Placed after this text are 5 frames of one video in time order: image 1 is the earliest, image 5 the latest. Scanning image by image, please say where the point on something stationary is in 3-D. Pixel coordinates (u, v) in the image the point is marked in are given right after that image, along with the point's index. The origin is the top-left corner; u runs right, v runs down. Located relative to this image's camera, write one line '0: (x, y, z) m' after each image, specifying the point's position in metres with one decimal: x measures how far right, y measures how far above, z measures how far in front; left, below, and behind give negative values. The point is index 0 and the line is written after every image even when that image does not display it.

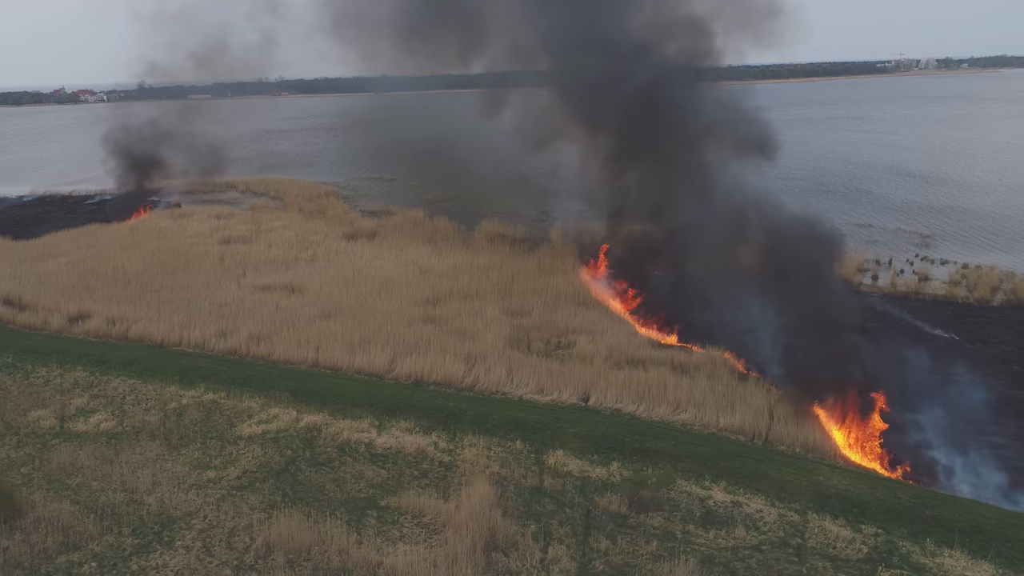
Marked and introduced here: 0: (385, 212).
0: (-2.9, +1.7, +16.5) m
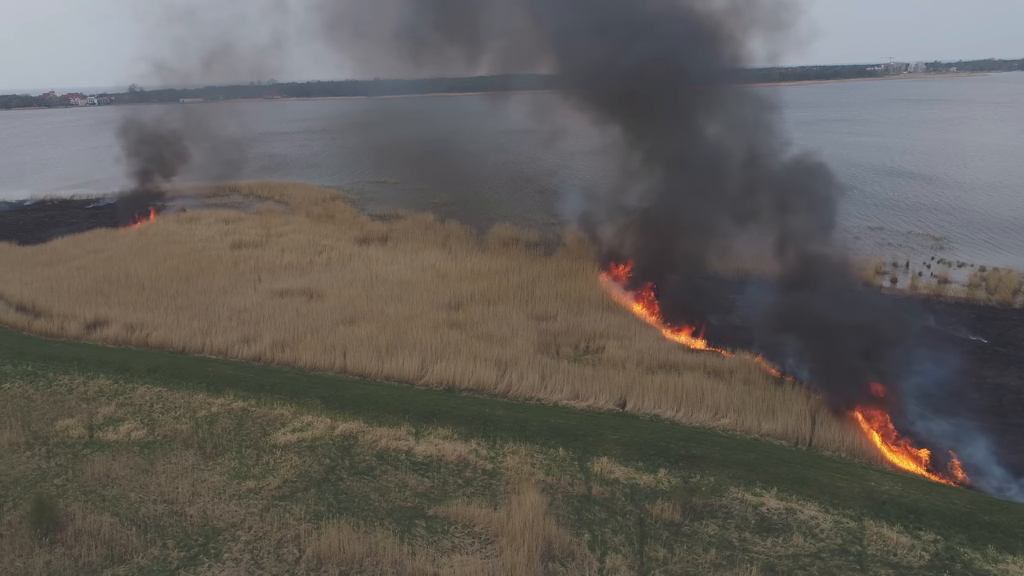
0: (-2.6, +1.6, +16.4) m
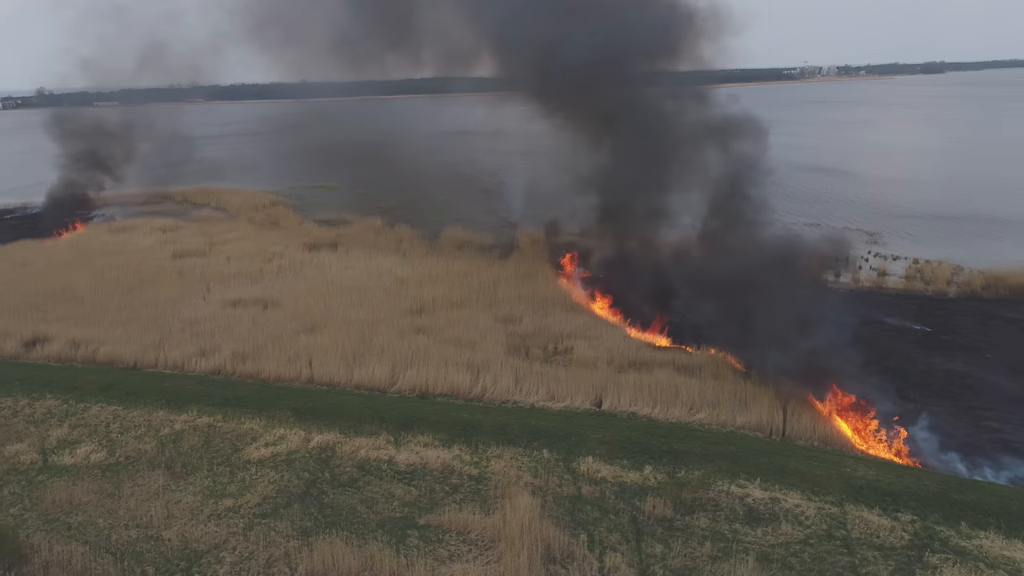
0: (-3.8, +1.5, +16.1) m
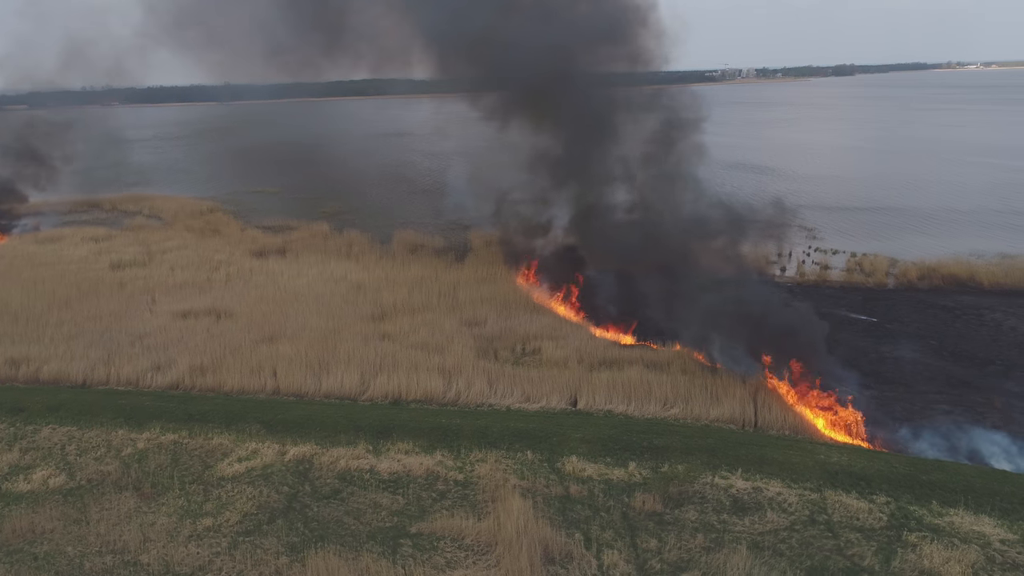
0: (-4.9, +1.3, +15.7) m
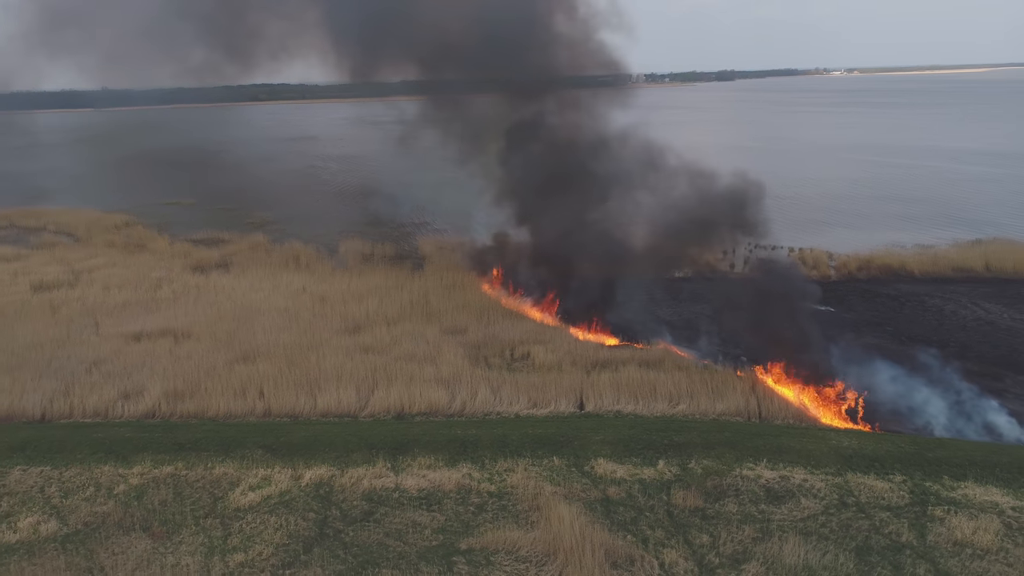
0: (-6.1, +1.0, +14.9) m
